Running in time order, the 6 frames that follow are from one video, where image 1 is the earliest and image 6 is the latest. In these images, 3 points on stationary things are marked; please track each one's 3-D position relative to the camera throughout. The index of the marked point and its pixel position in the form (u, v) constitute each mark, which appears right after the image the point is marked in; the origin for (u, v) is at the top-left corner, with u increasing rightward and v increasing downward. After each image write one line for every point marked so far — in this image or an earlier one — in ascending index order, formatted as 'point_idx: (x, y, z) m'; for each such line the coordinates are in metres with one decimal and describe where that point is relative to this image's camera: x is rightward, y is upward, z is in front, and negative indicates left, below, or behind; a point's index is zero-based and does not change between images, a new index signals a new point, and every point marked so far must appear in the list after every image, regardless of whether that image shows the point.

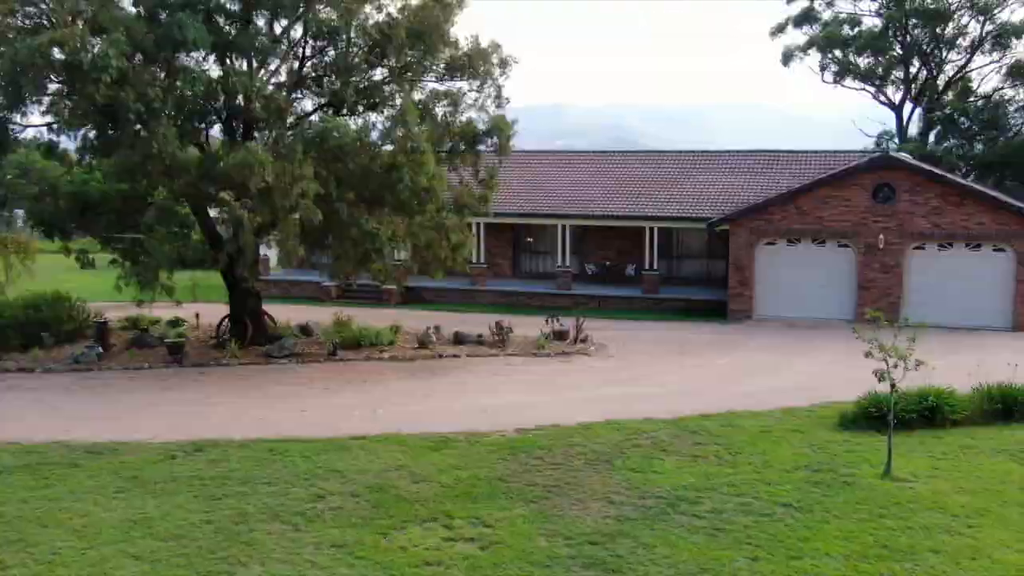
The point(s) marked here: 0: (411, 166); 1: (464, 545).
0: (-1.7, +1.9, +15.9) m
1: (-0.5, -2.4, +9.2) m
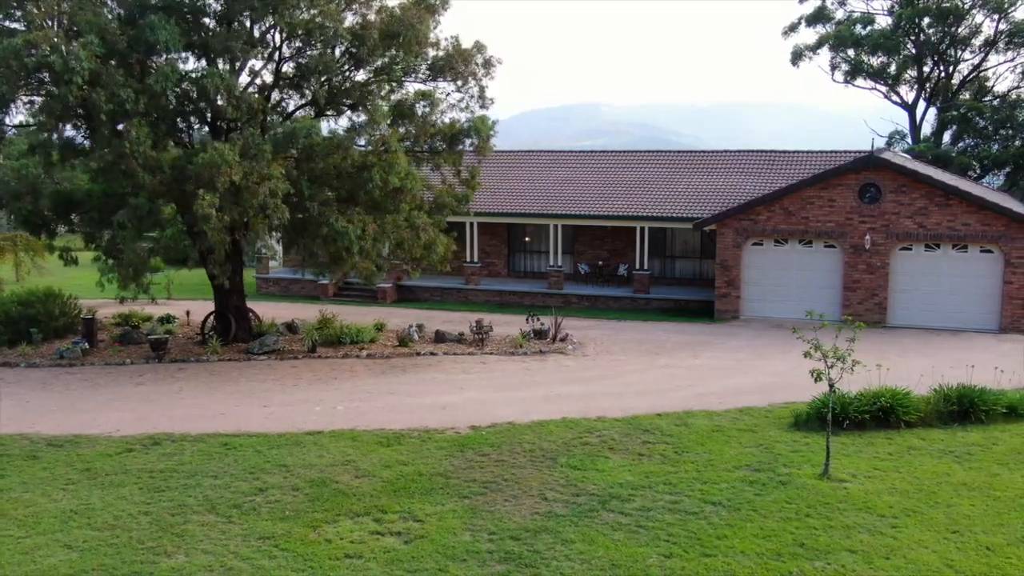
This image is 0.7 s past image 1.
0: (-2.1, +2.0, +16.1) m
1: (-1.2, -2.4, +9.3) m
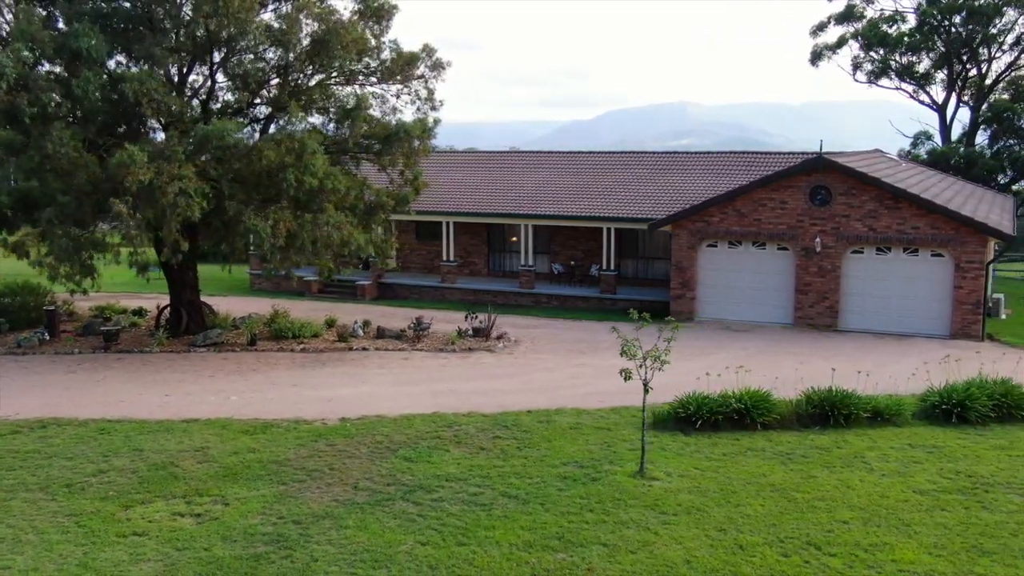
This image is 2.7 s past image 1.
0: (-3.6, +2.0, +16.7) m
1: (-3.3, -2.3, +9.9) m
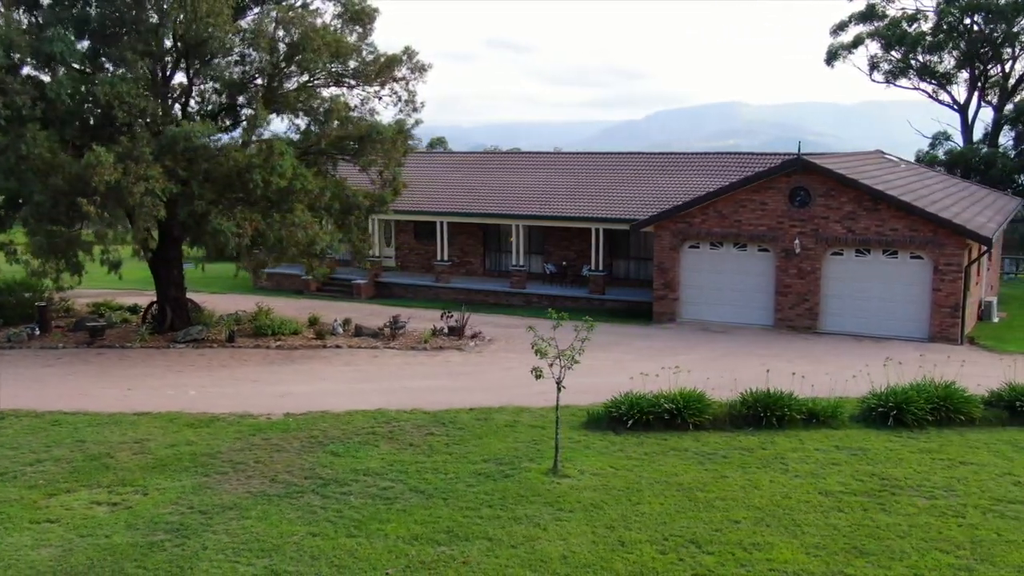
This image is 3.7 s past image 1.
0: (-4.3, +2.1, +17.1) m
1: (-4.3, -2.3, +10.2) m
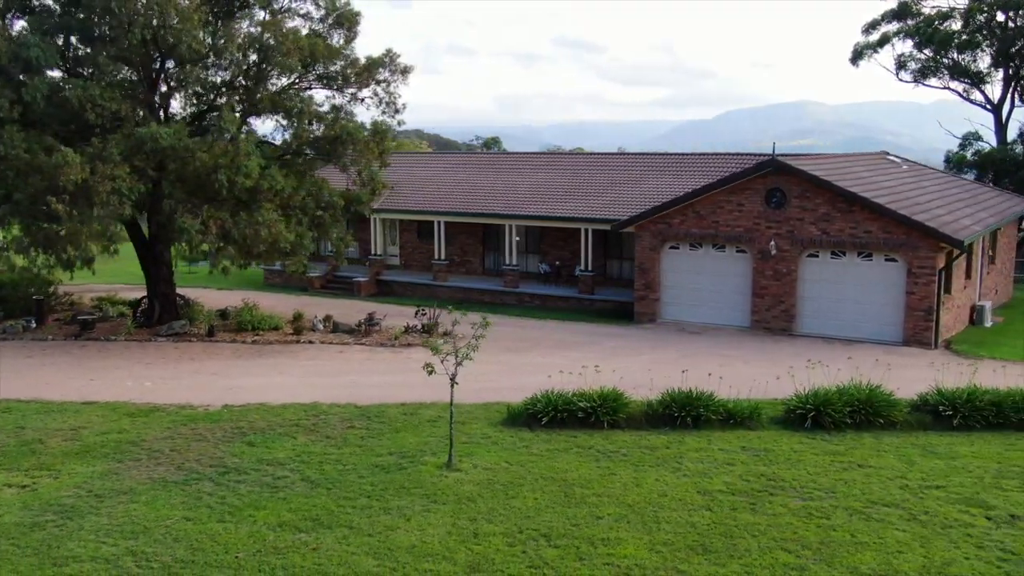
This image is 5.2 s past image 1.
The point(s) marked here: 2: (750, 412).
0: (-5.0, +2.1, +17.6) m
1: (-5.5, -2.2, +10.8) m
2: (+3.1, -1.6, +13.1) m
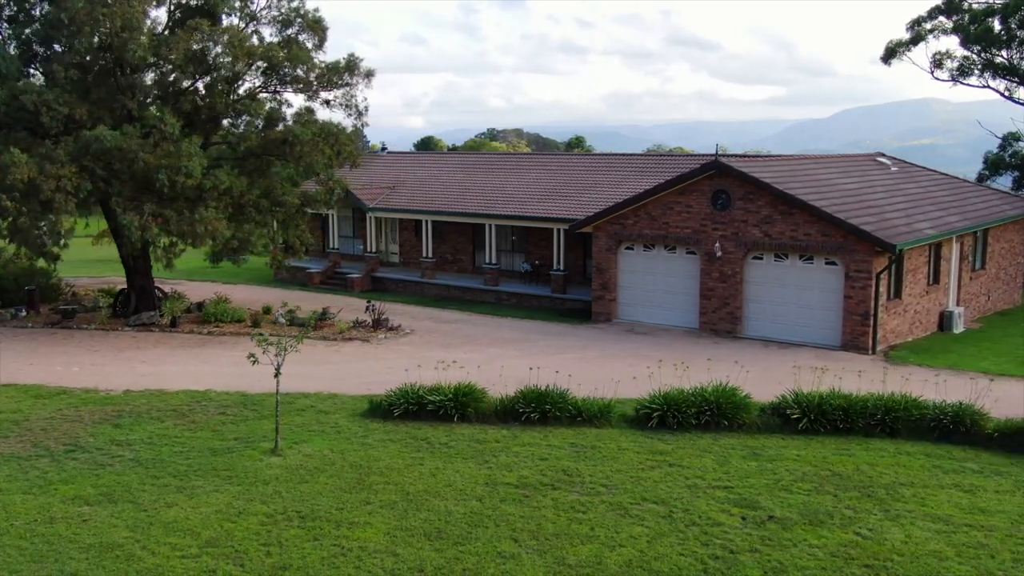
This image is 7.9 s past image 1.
0: (-6.4, +2.3, +18.7) m
1: (-7.7, -2.1, +12.0) m
2: (+1.2, -1.6, +13.3) m
